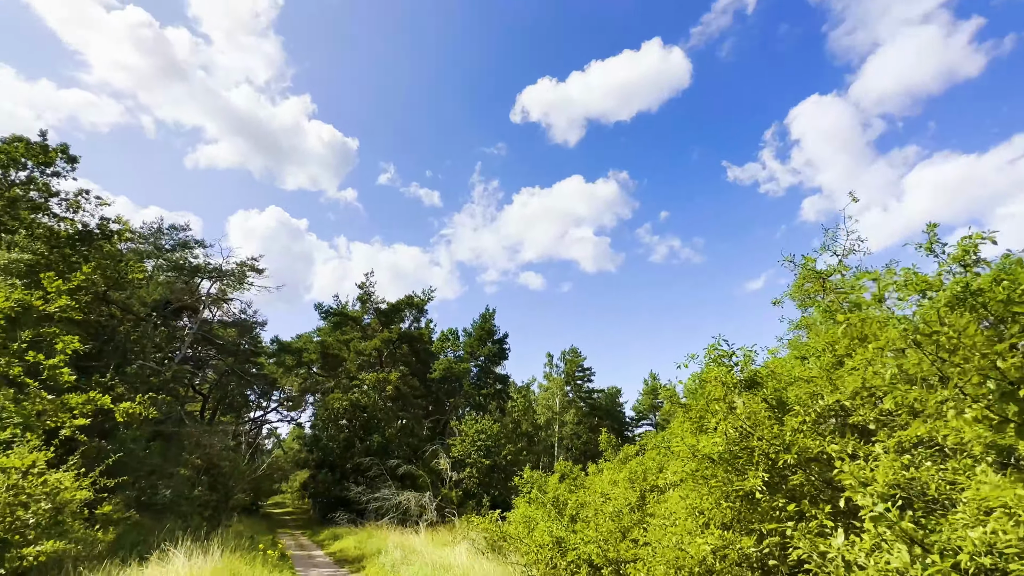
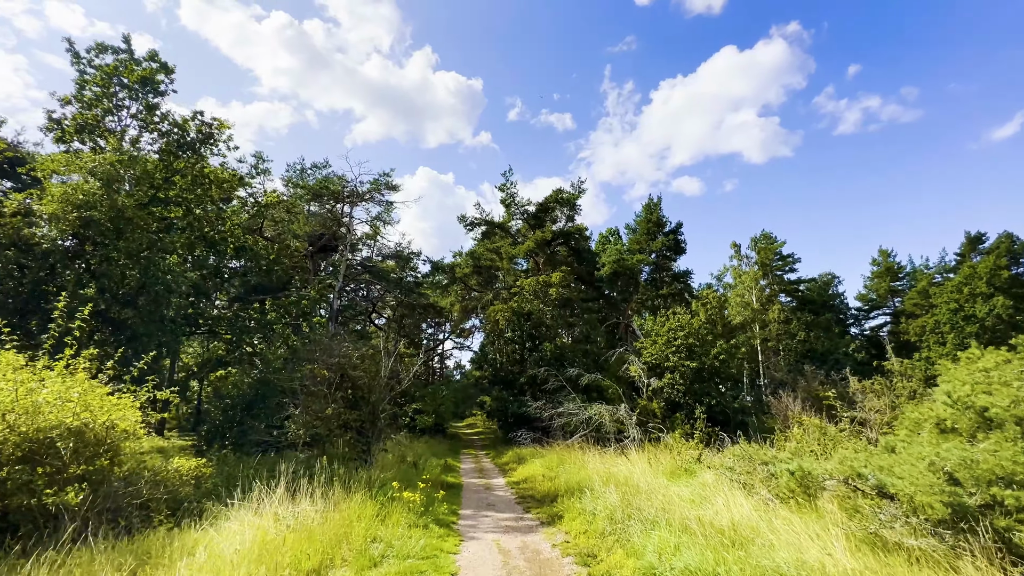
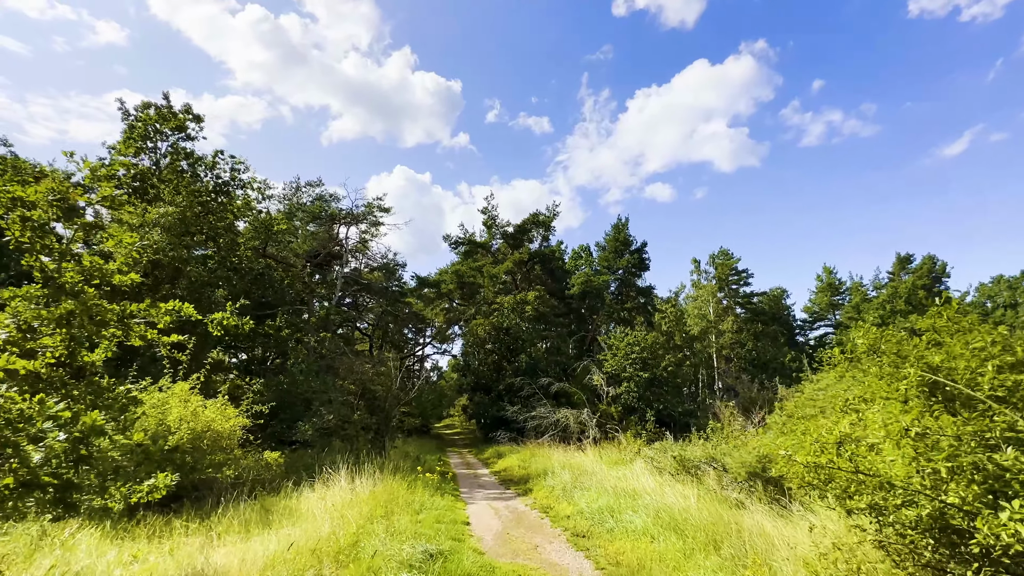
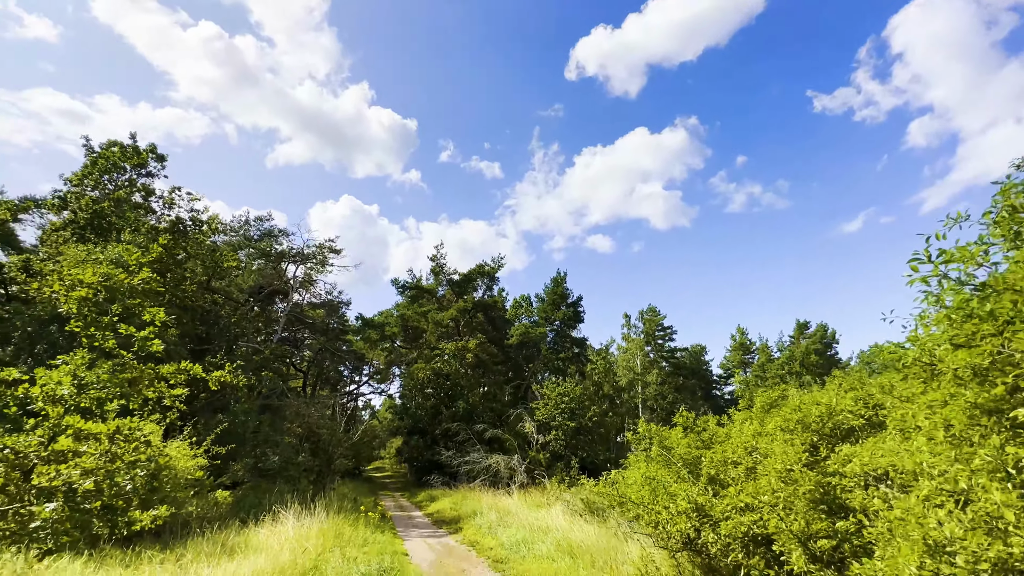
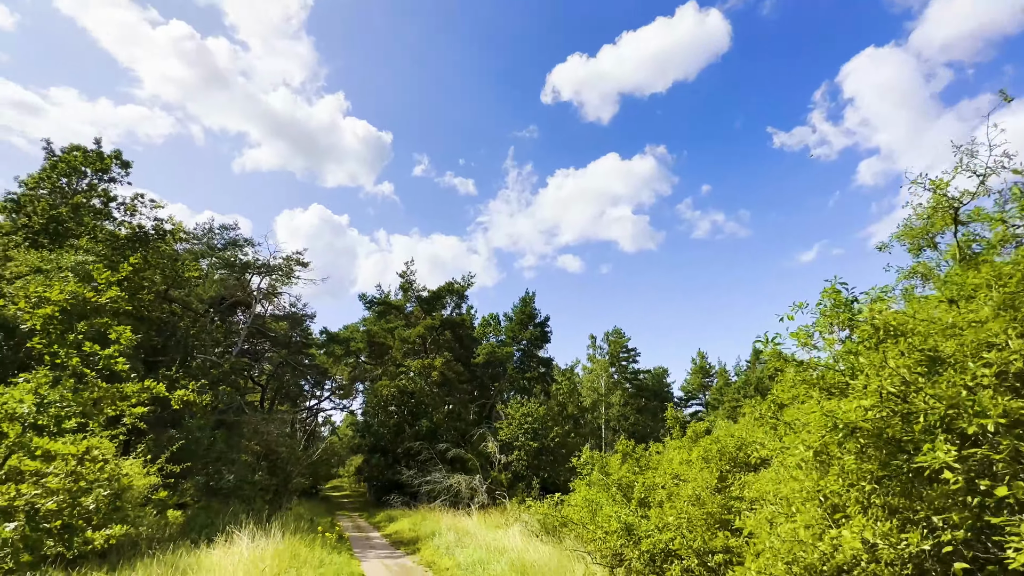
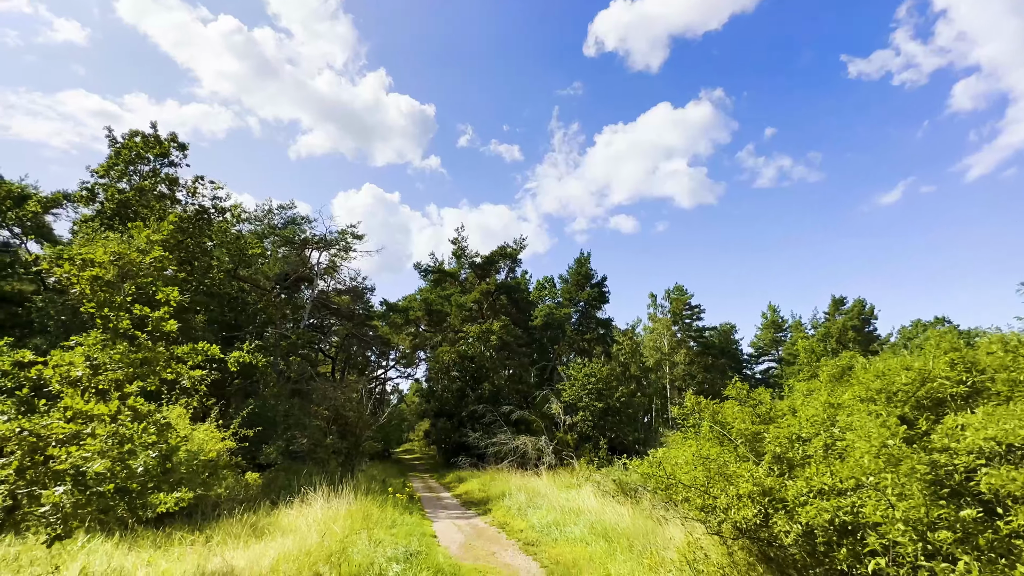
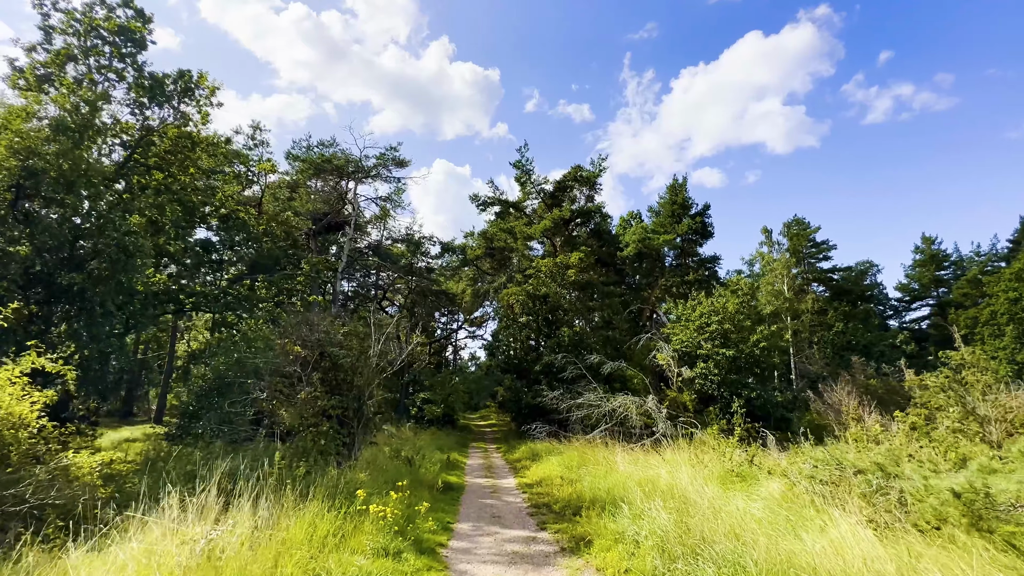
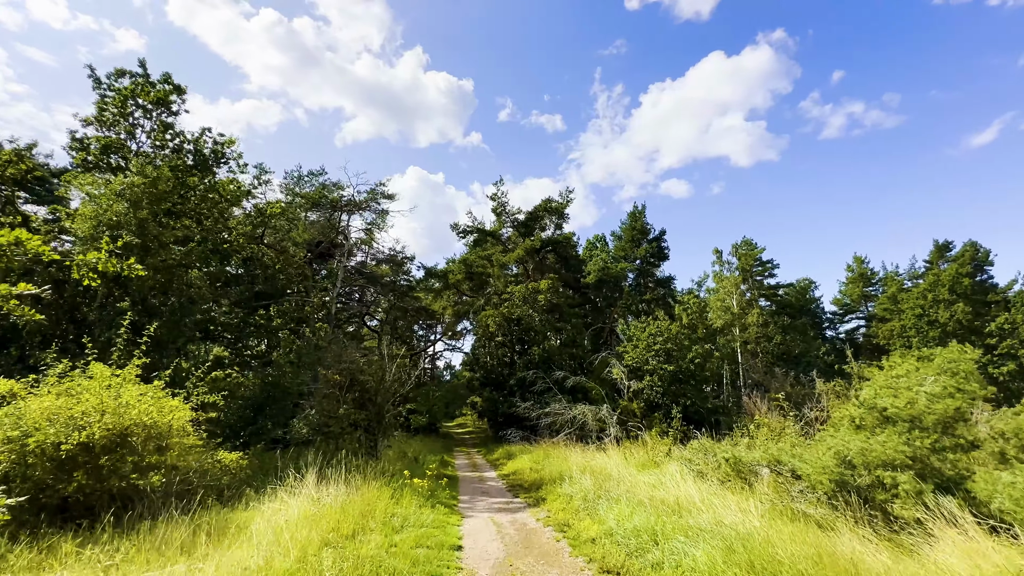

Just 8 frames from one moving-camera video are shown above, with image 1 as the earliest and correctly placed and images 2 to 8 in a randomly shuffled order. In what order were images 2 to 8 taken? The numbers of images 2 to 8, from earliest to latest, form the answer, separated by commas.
5, 4, 6, 3, 8, 2, 7
